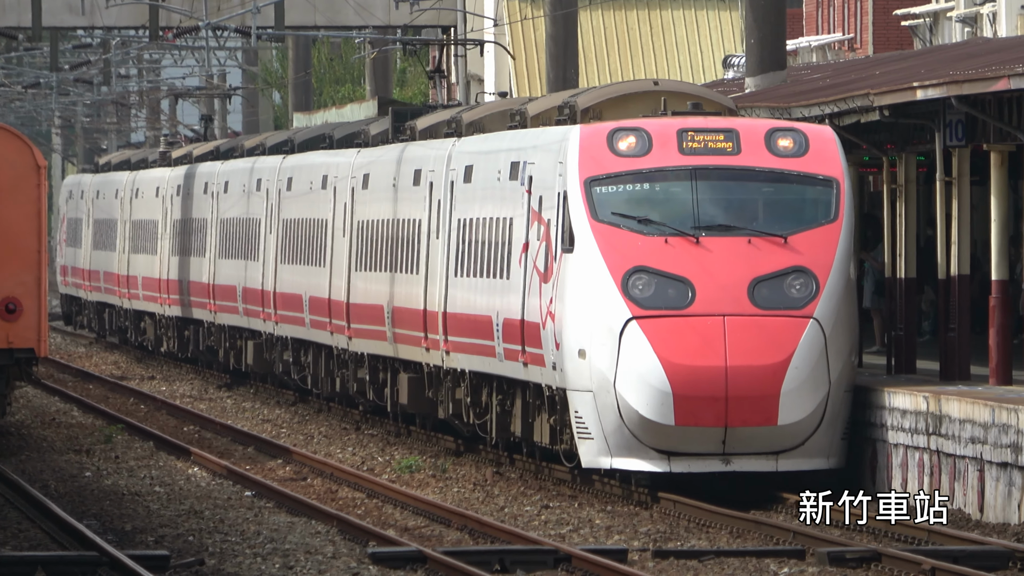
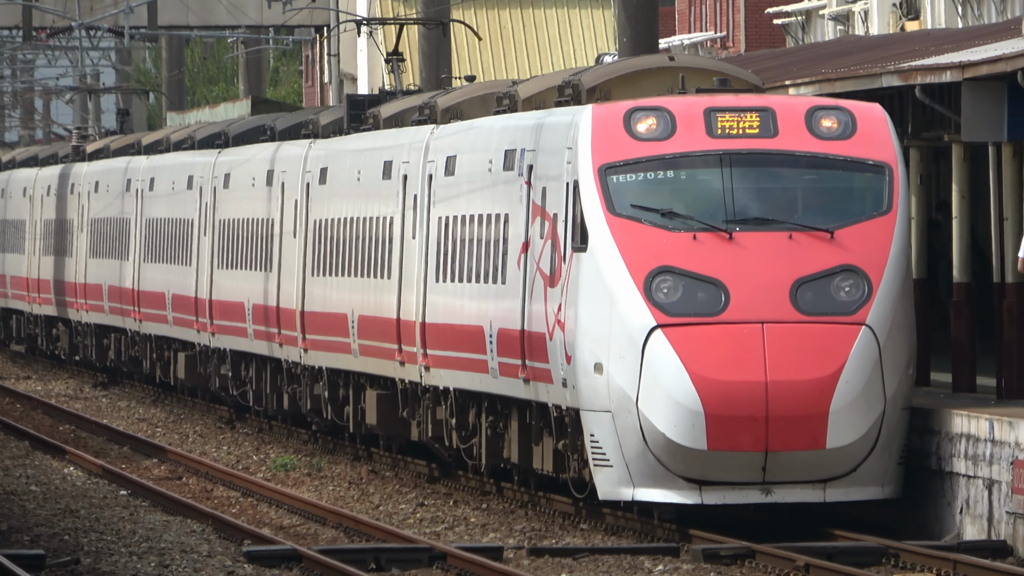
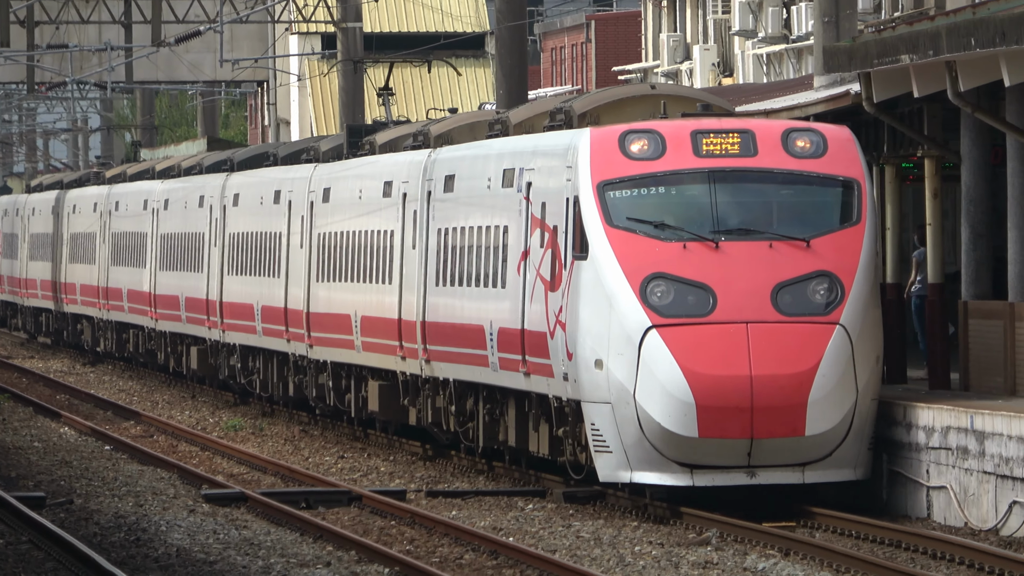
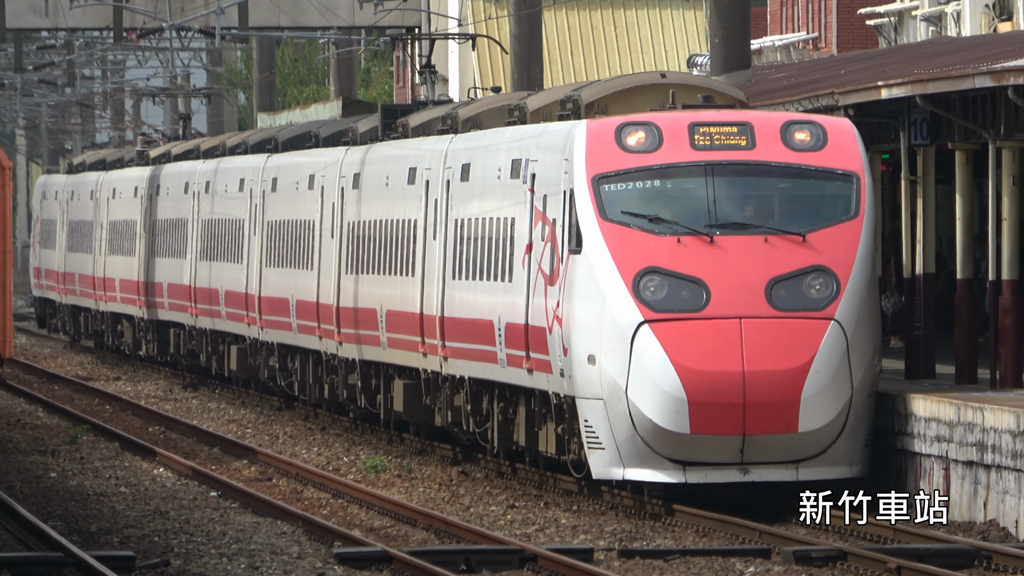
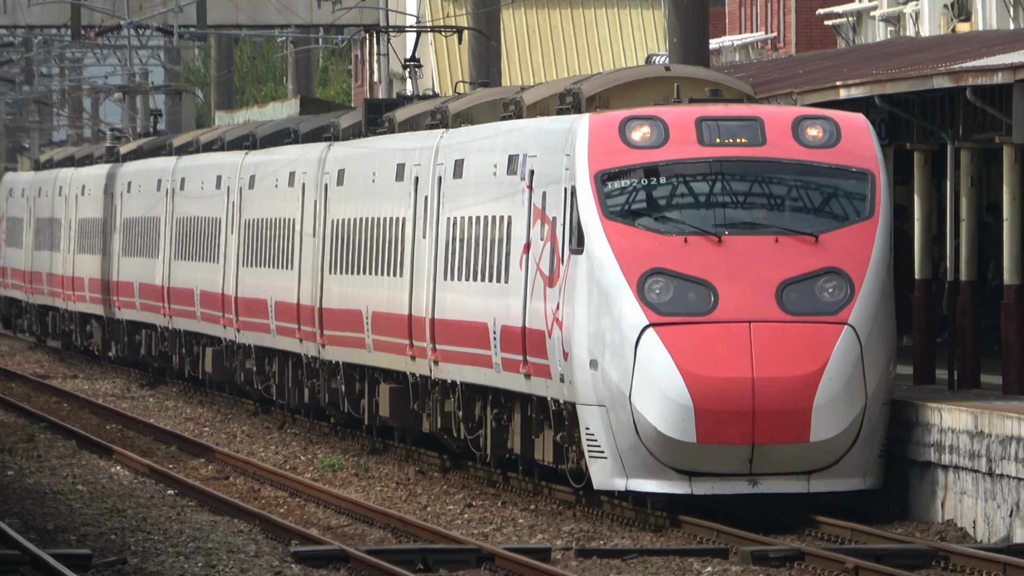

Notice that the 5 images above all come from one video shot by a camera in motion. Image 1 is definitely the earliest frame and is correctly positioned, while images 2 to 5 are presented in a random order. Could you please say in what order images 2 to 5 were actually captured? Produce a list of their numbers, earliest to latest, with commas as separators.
4, 5, 2, 3
